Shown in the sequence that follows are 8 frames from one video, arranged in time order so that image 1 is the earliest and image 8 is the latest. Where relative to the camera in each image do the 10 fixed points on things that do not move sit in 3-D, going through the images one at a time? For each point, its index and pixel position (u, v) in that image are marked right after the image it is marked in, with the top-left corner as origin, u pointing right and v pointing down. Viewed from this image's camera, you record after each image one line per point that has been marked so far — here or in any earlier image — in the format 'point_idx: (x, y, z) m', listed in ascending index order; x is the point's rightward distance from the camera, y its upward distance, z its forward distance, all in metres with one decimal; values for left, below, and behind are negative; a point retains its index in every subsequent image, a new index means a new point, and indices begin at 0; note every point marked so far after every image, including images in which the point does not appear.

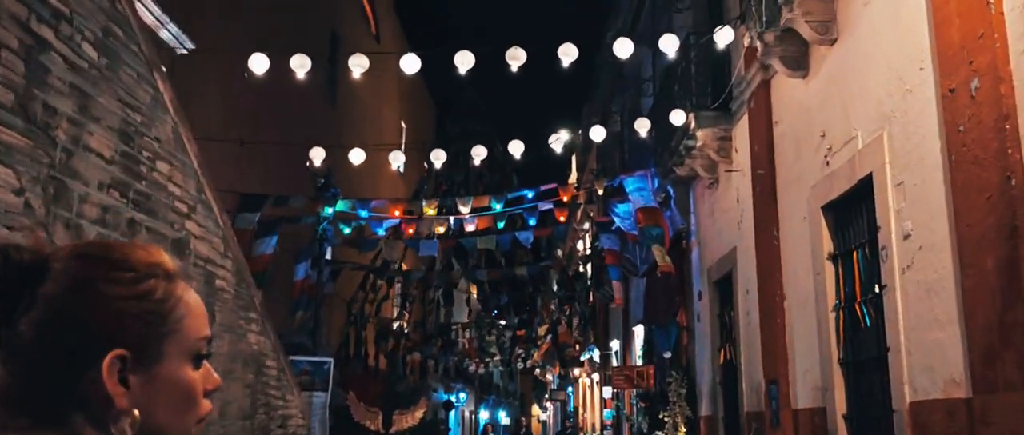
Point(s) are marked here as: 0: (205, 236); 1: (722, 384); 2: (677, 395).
0: (-2.4, -0.1, +7.0) m
1: (+2.8, -2.2, +11.9) m
2: (+2.5, -2.7, +13.3) m
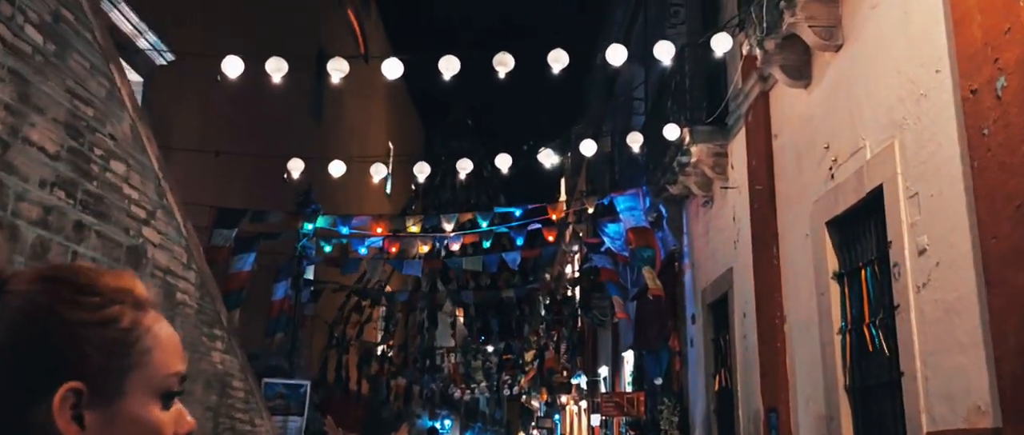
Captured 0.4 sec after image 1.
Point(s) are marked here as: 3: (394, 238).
0: (-2.5, -0.2, +6.4) m
1: (+2.6, -2.5, +11.4) m
2: (+2.2, -2.9, +12.8) m
3: (-1.9, -0.4, +14.9) m
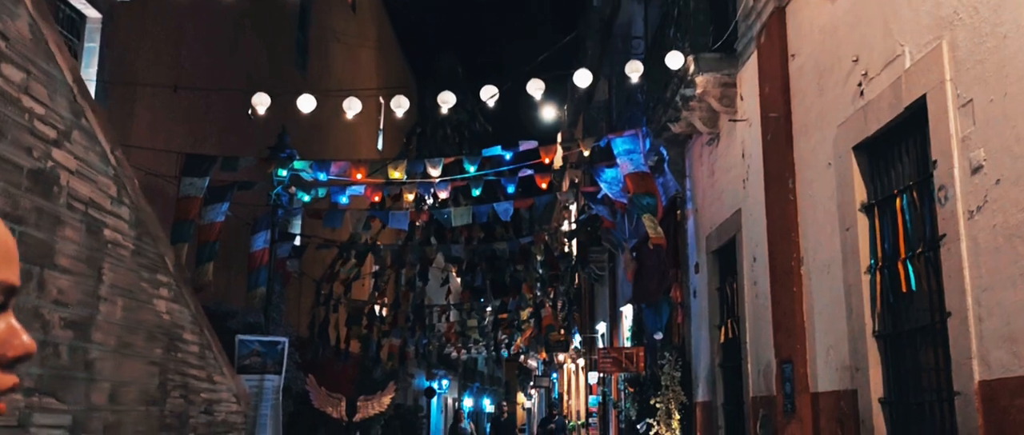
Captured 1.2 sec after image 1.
0: (-2.6, +0.3, +5.5) m
1: (+2.5, -1.7, +10.6) m
2: (+2.1, -2.2, +12.0) m
3: (-2.1, +0.5, +14.0) m
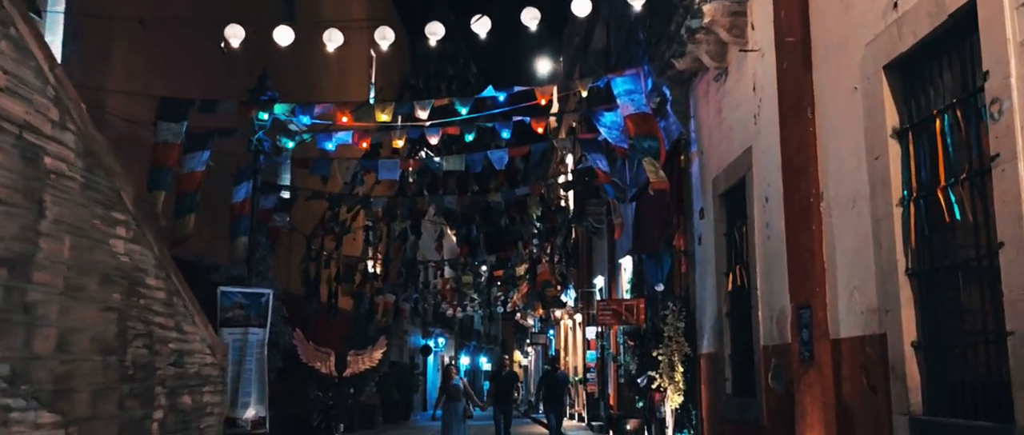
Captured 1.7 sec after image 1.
0: (-2.6, +0.7, +4.8) m
1: (+2.4, -1.1, +10.0) m
2: (+2.1, -1.4, +11.4) m
3: (-2.2, +1.3, +13.3) m
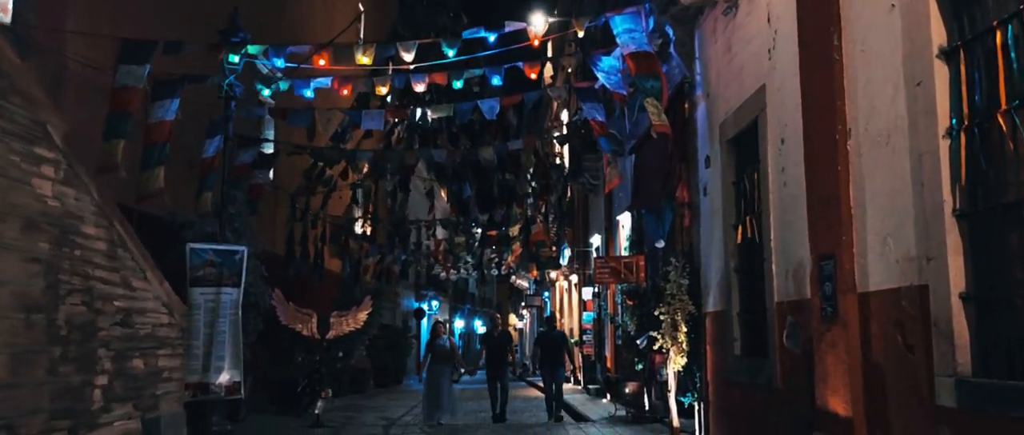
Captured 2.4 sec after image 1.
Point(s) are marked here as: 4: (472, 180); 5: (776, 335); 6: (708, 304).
0: (-2.7, +1.0, +4.0) m
1: (+2.3, -0.5, +9.2) m
2: (+2.0, -0.8, +10.7) m
3: (-2.3, +1.9, +12.4) m
4: (-0.8, +0.8, +19.6) m
5: (+2.3, -1.0, +7.9) m
6: (+2.2, -1.0, +10.3) m
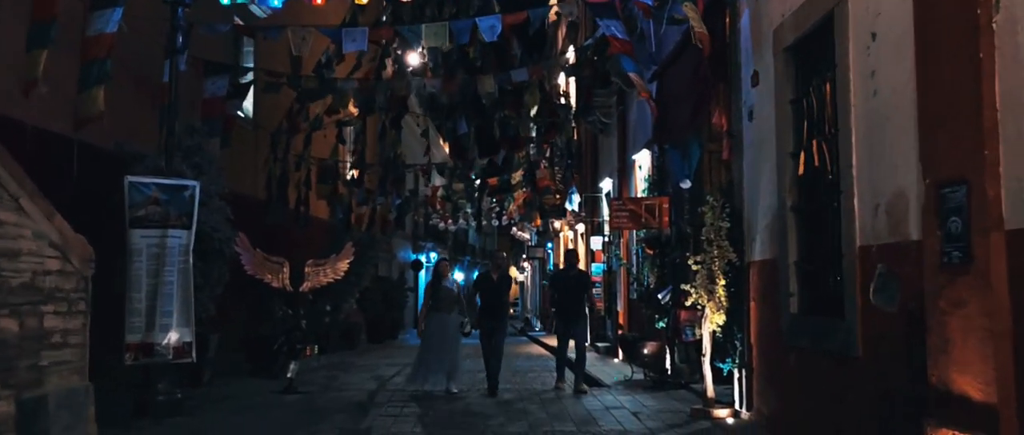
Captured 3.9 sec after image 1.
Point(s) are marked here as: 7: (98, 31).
0: (-2.7, +1.4, +2.1) m
1: (+2.4, +0.1, +7.4) m
2: (+2.0, -0.2, +8.9) m
3: (-2.2, +2.7, +10.5) m
4: (-0.8, +2.0, +17.7) m
5: (+2.4, -0.5, +6.1) m
6: (+2.3, -0.3, +8.5) m
7: (-4.6, +2.1, +9.9) m
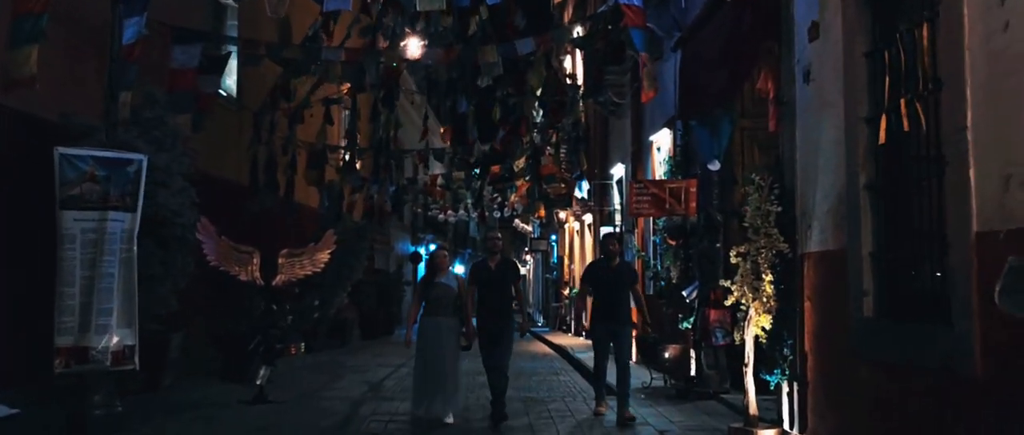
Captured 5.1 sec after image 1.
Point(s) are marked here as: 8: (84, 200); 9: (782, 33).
0: (-2.6, +1.5, +0.6) m
1: (+2.4, +0.2, +6.0) m
2: (+2.1, 0.0, +7.4) m
3: (-2.2, +2.9, +9.0) m
4: (-0.7, +2.2, +16.2) m
5: (+2.4, -0.4, +4.7) m
6: (+2.3, -0.2, +7.1) m
7: (-4.6, +2.2, +8.4) m
8: (-3.6, +0.1, +7.5) m
9: (+2.3, +1.6, +7.7) m
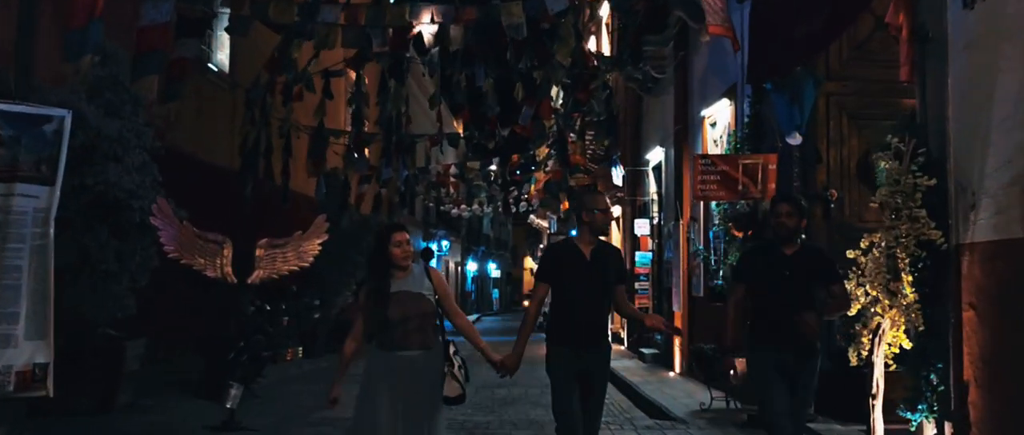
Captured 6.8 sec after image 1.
0: (-2.4, +1.6, -1.3) m
1: (+2.7, +0.3, +4.0) m
2: (+2.3, +0.1, +5.4) m
3: (-1.9, +3.0, +7.1) m
4: (-0.3, +2.4, +14.2) m
5: (+2.6, -0.2, +2.7) m
6: (+2.6, -0.1, +5.1) m
7: (-4.3, +2.4, +6.5) m
8: (-3.3, +0.3, +5.6) m
9: (+2.6, +1.7, +5.7) m
